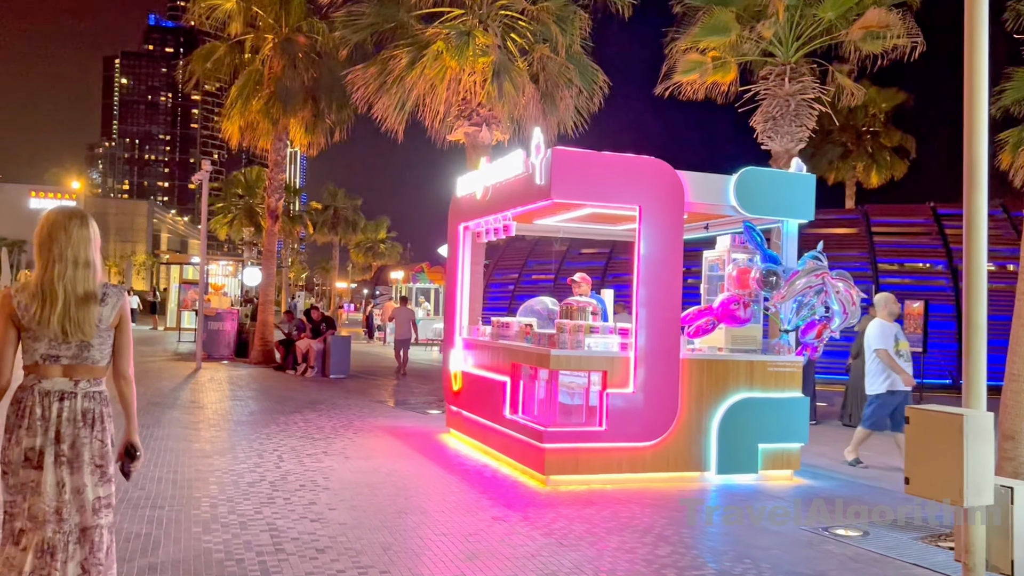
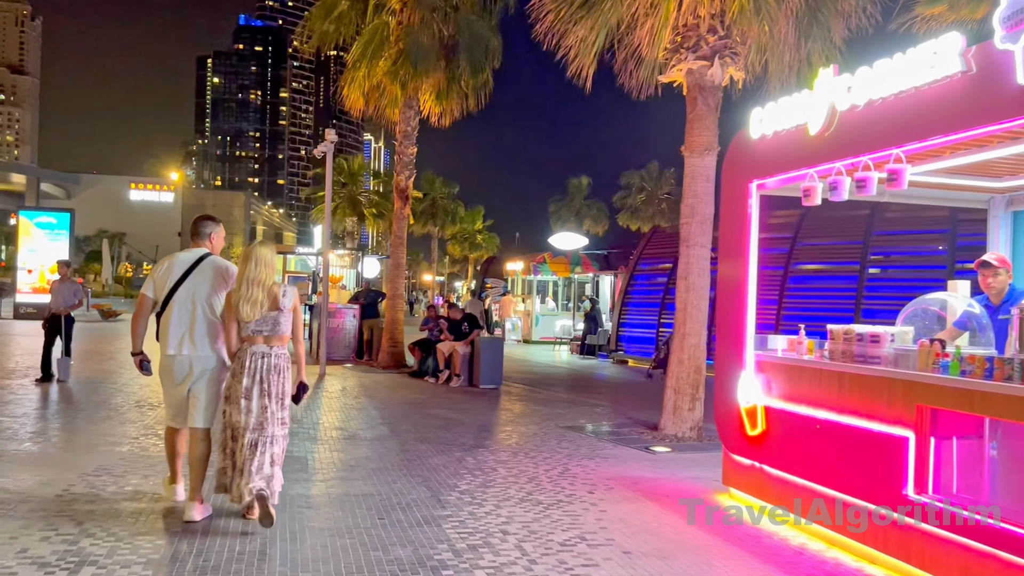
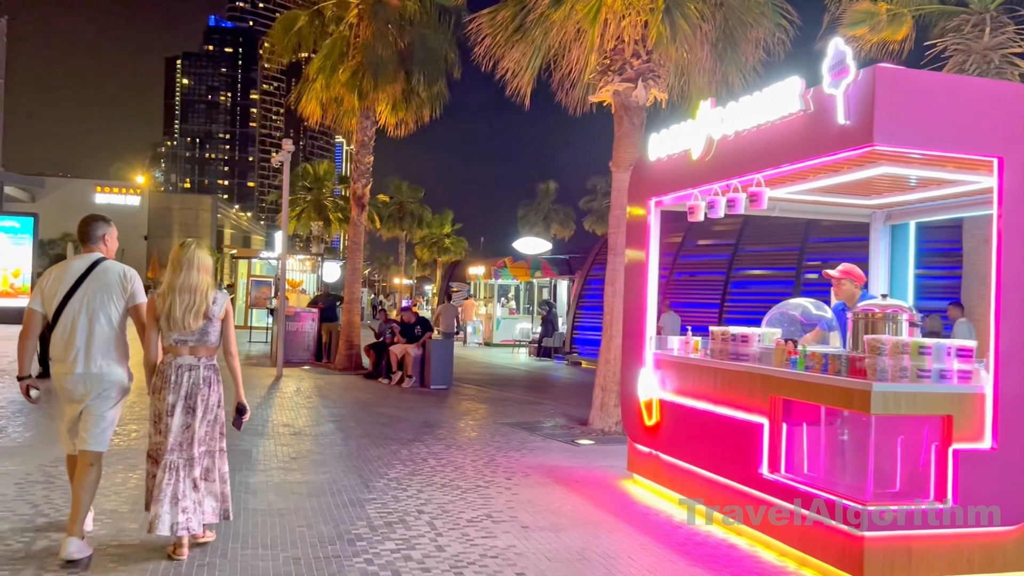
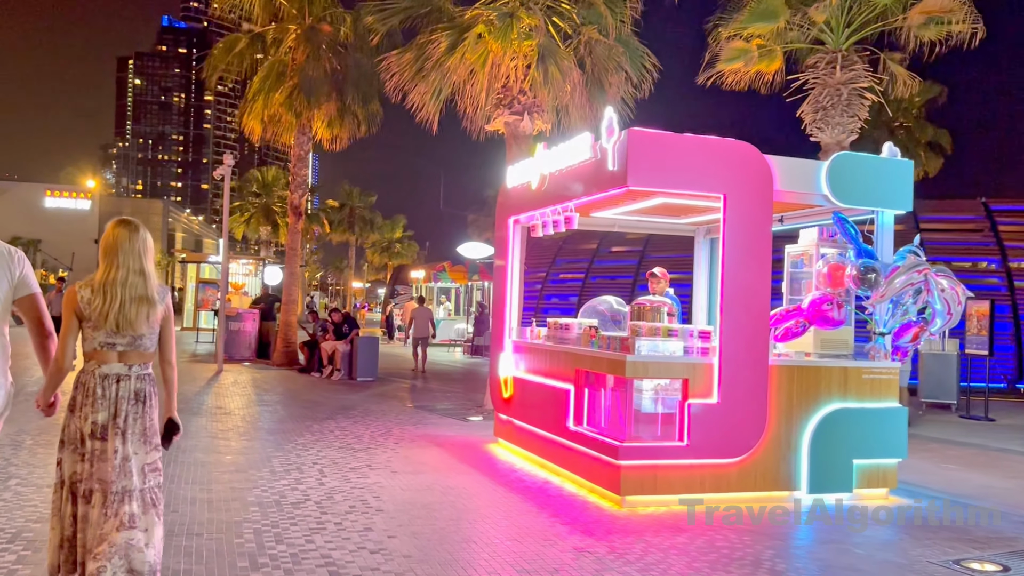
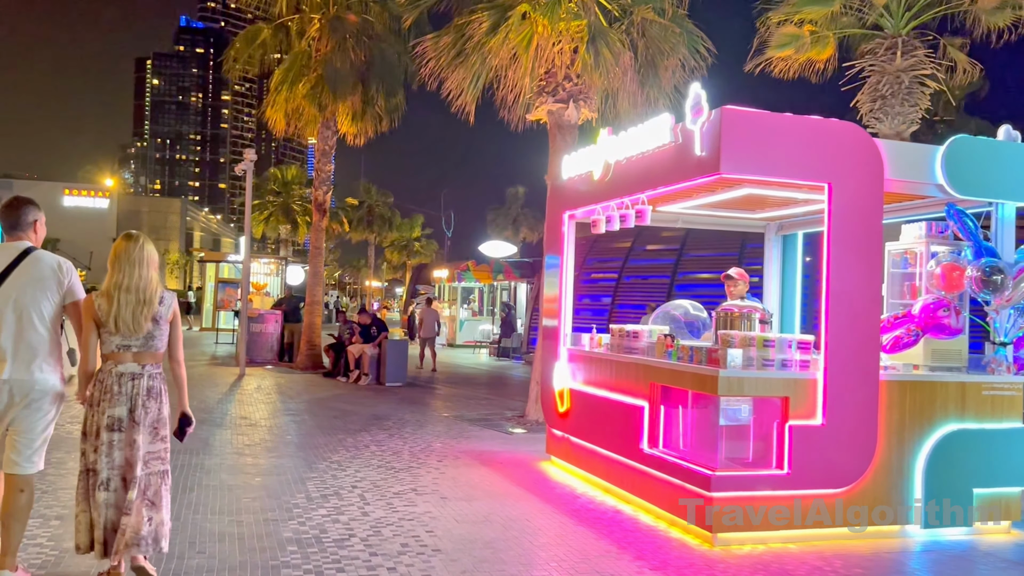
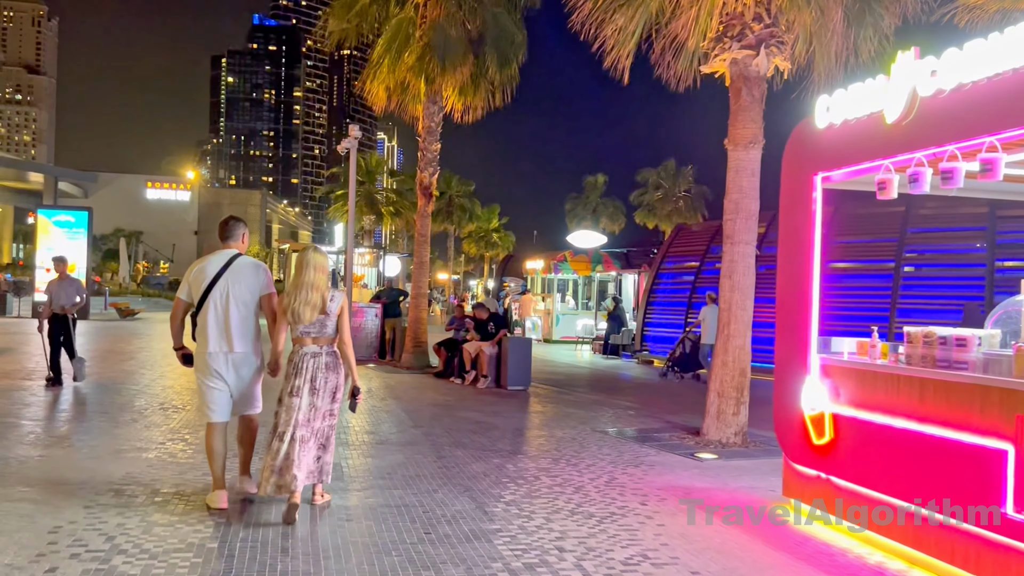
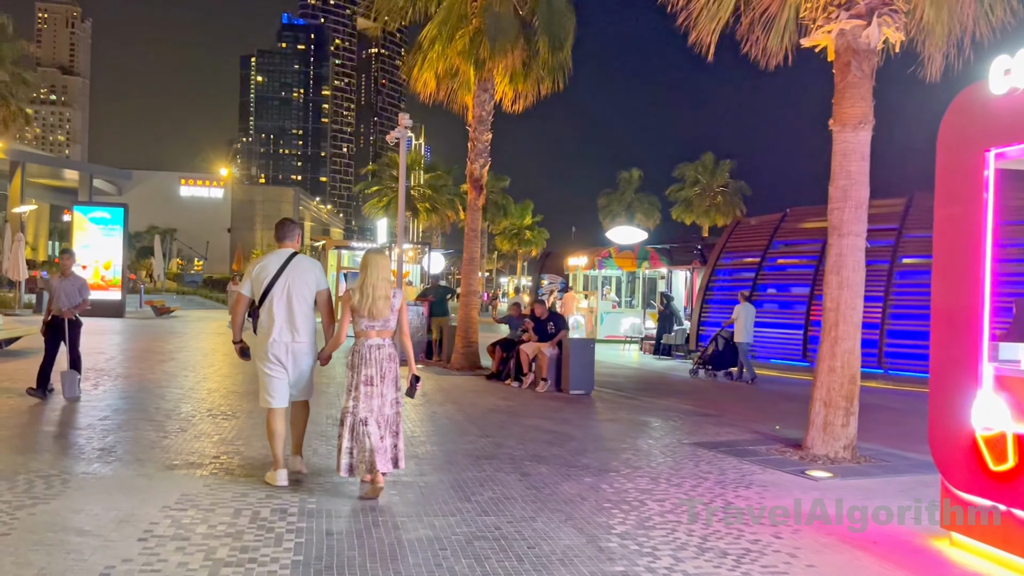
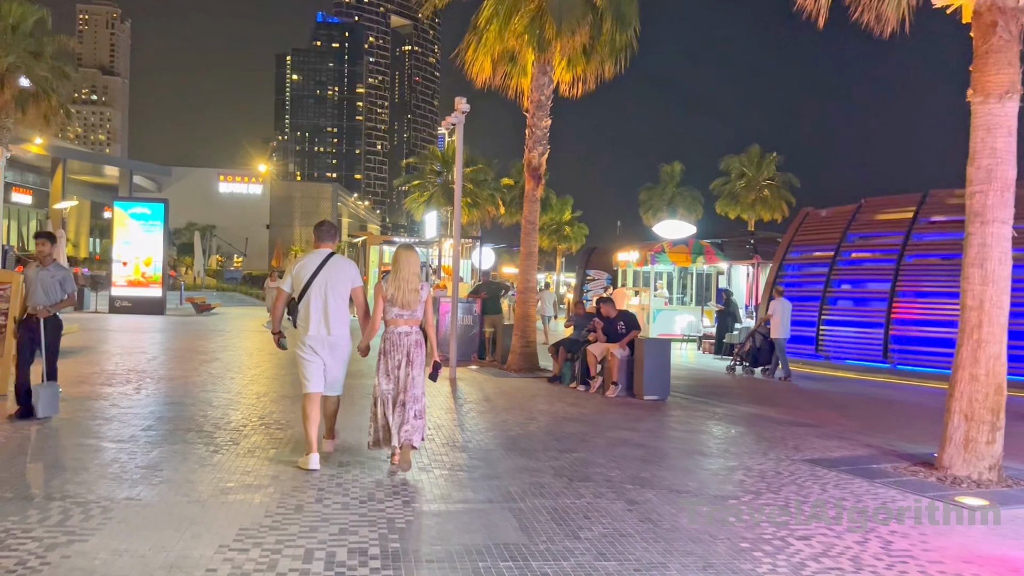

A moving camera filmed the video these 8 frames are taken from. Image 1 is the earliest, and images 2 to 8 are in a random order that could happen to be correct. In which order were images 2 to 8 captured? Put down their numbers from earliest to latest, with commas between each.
4, 5, 3, 2, 6, 7, 8
